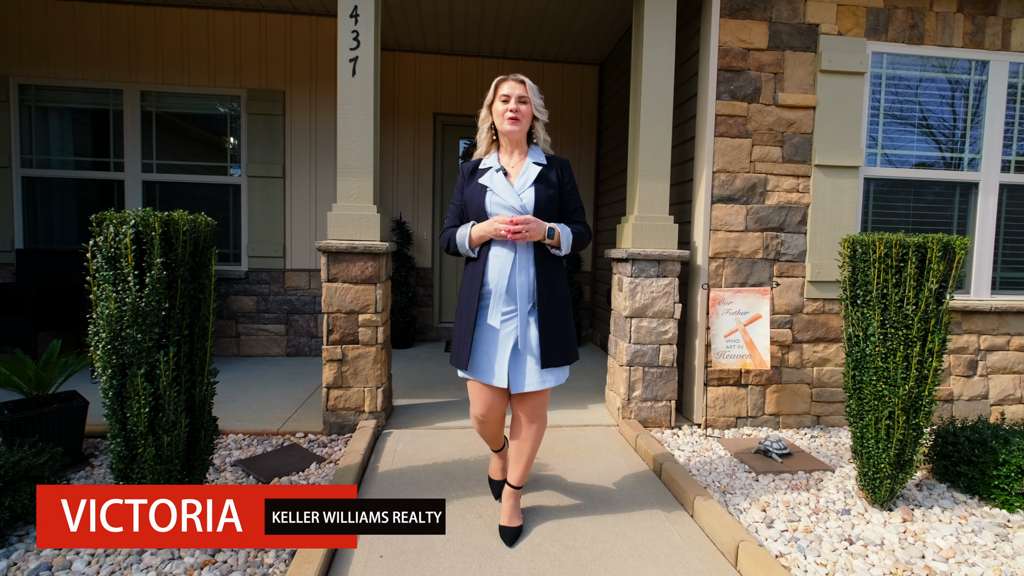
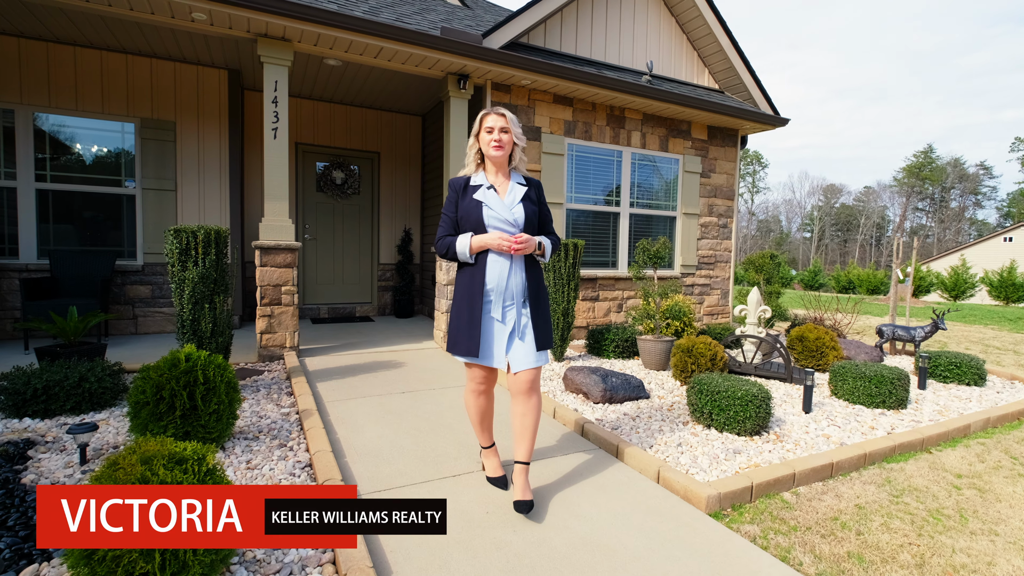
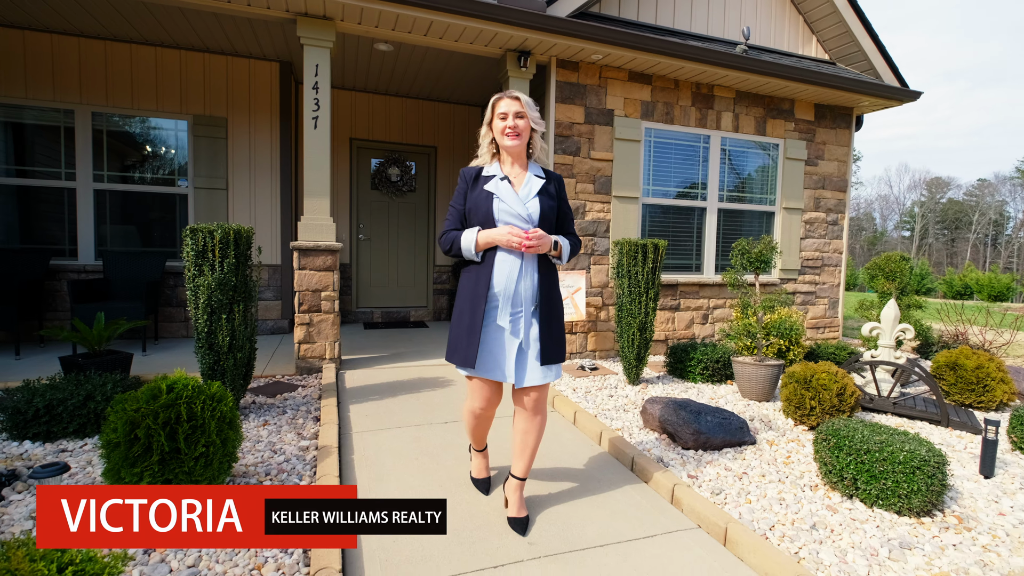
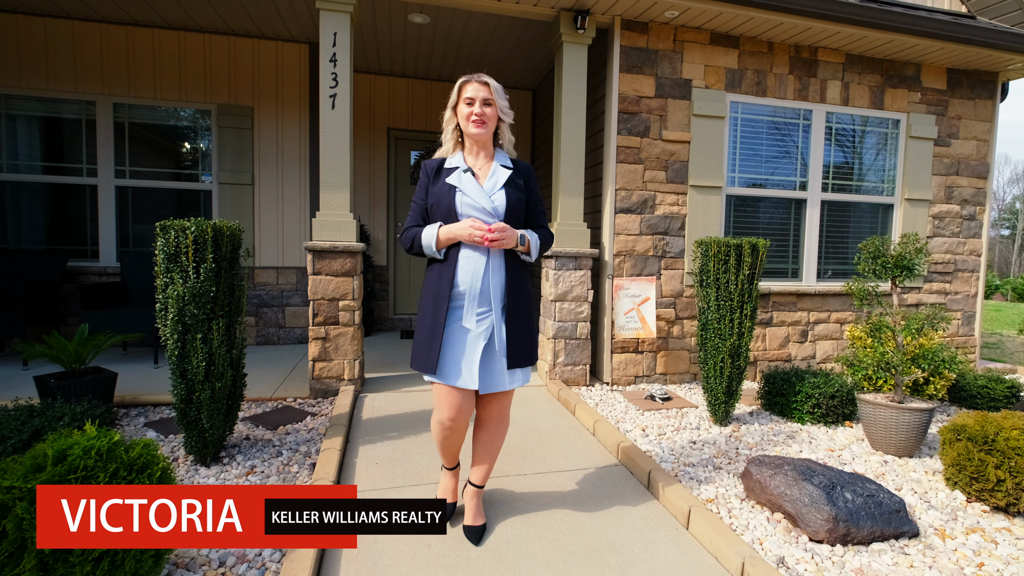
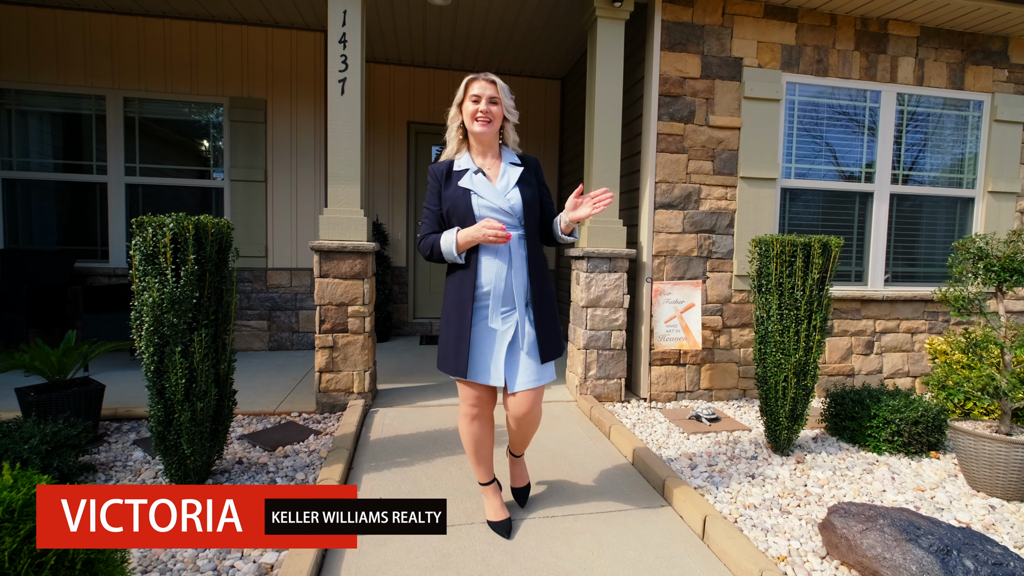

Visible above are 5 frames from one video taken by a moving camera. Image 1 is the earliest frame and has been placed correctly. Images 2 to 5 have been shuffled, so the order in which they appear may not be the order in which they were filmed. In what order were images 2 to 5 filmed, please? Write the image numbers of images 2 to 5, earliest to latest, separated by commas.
5, 4, 3, 2
